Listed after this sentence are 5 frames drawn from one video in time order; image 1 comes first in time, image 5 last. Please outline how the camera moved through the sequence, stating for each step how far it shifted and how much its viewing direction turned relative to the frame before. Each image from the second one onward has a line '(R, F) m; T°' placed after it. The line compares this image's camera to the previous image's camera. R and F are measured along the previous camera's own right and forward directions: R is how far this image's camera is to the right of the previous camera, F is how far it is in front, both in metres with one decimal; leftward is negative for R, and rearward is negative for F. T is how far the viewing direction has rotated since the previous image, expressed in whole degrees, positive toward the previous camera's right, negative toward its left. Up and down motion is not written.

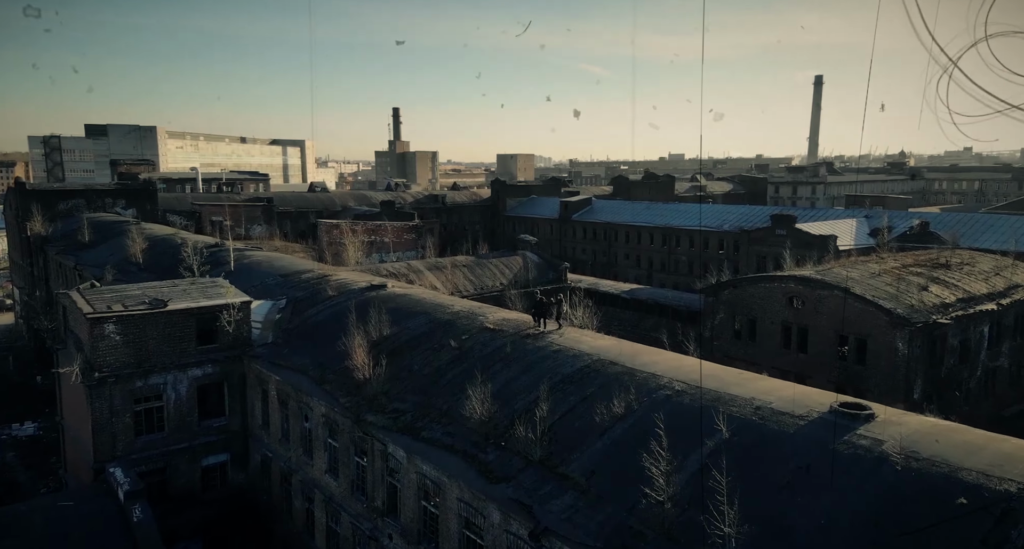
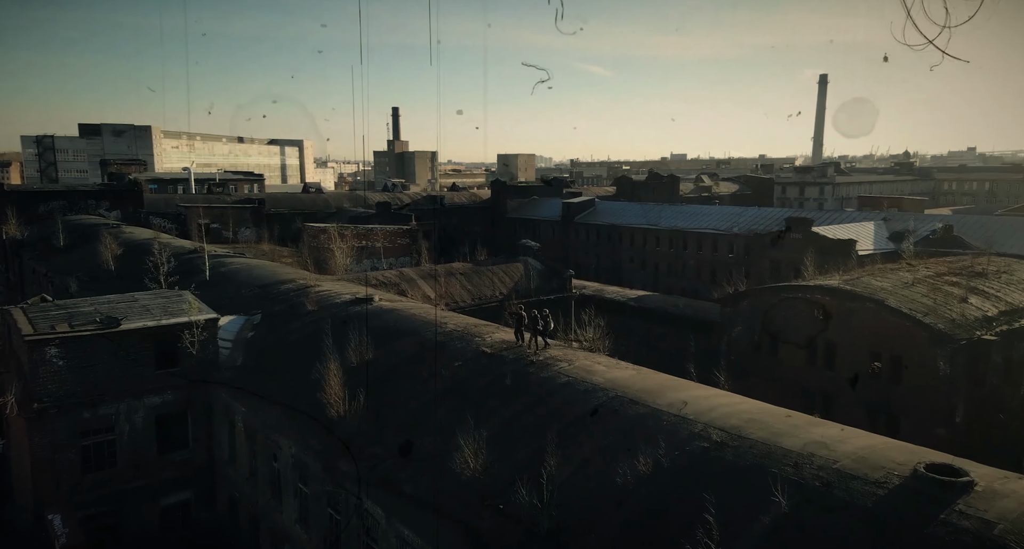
(0.0, +2.3) m; 0°
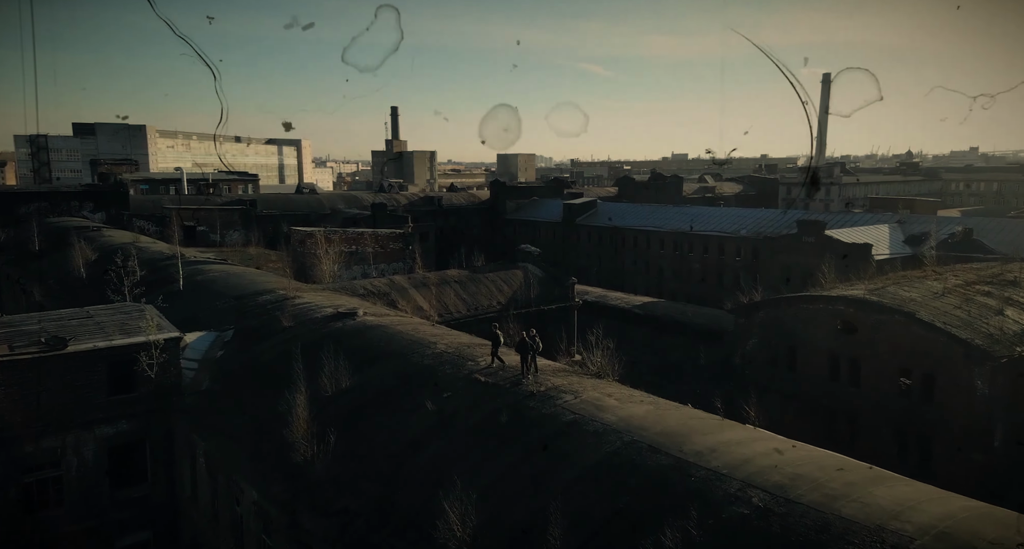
(+0.1, +1.9) m; 0°
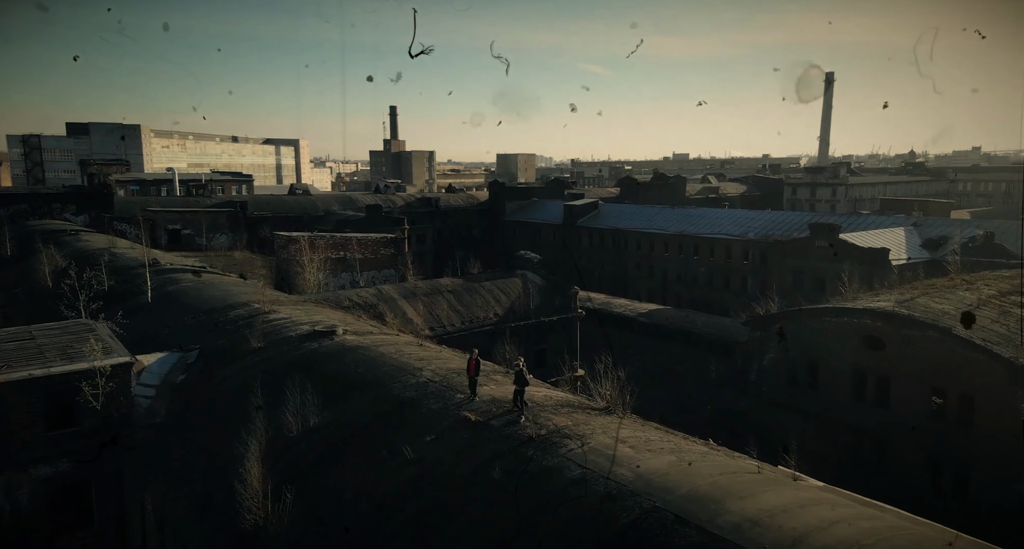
(+0.1, +1.9) m; 0°
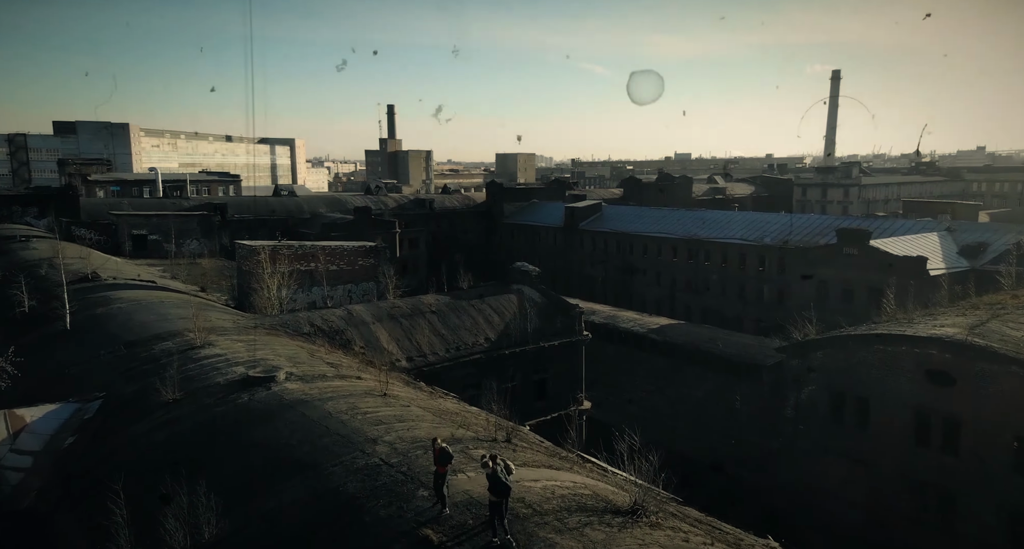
(+0.2, +3.6) m; 0°
